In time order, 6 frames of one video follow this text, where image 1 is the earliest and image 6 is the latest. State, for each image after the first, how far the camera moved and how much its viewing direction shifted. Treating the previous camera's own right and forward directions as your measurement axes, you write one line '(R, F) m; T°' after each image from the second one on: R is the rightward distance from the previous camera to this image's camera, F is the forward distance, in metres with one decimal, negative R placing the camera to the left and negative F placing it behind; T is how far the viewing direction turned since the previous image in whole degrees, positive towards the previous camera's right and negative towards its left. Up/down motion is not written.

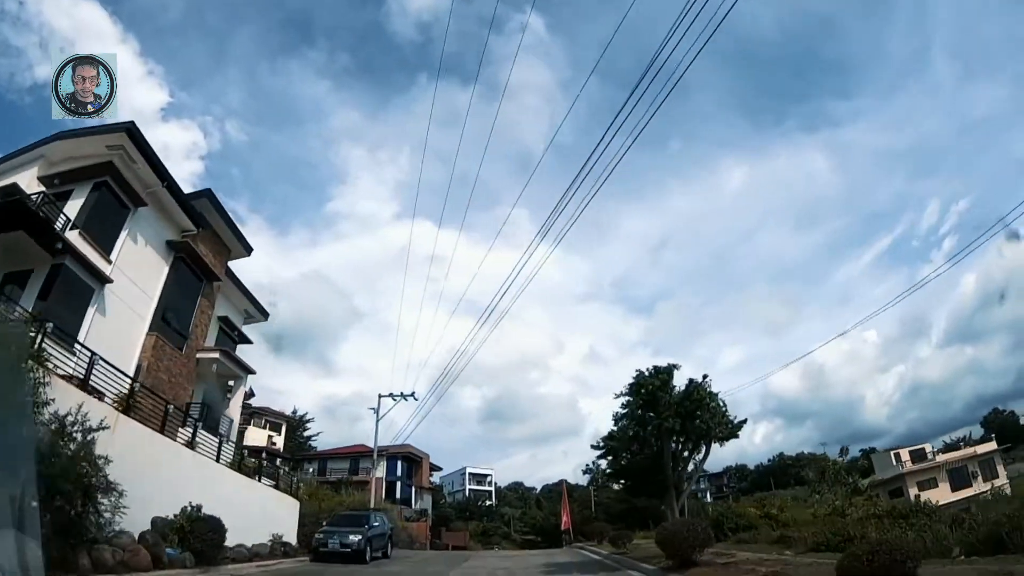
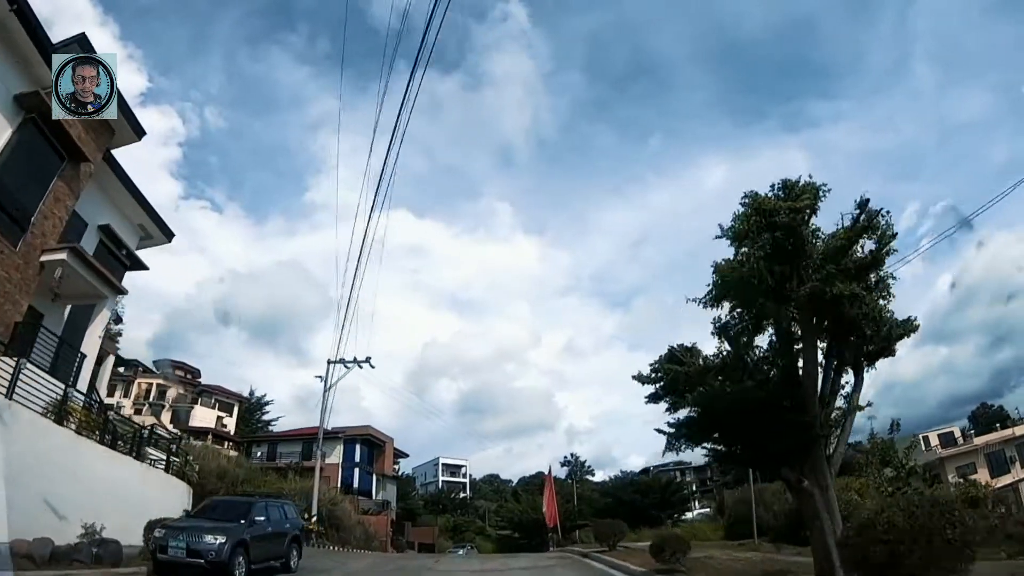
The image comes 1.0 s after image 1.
(0.0, +7.5) m; +2°
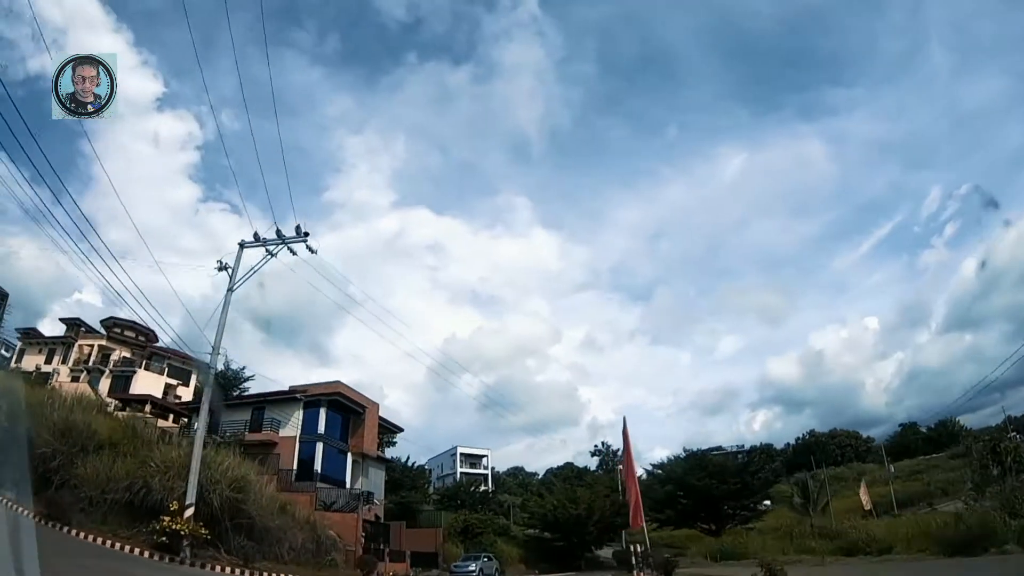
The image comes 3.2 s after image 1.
(-0.6, +15.5) m; -2°
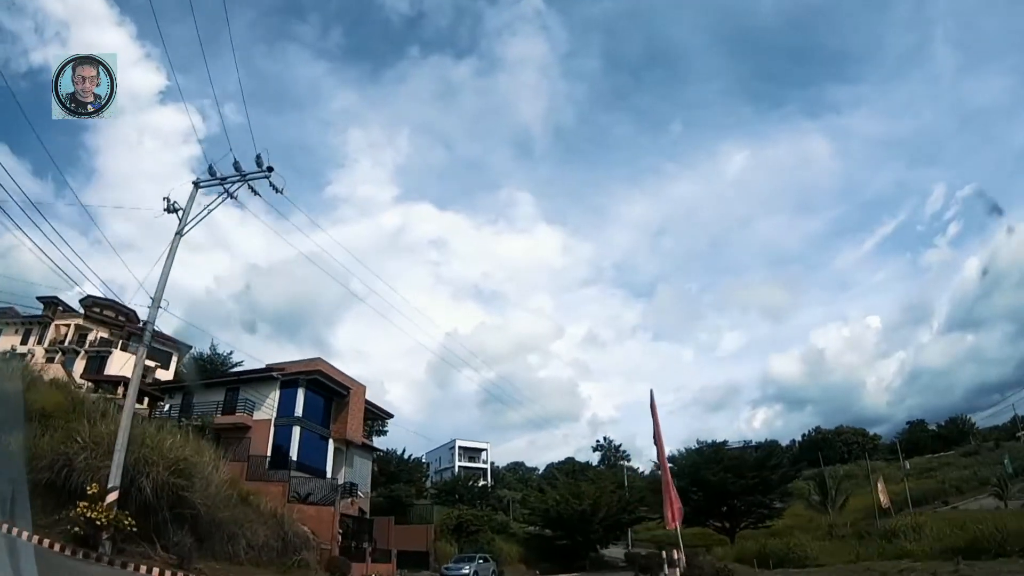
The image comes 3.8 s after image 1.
(0.0, +3.7) m; 0°
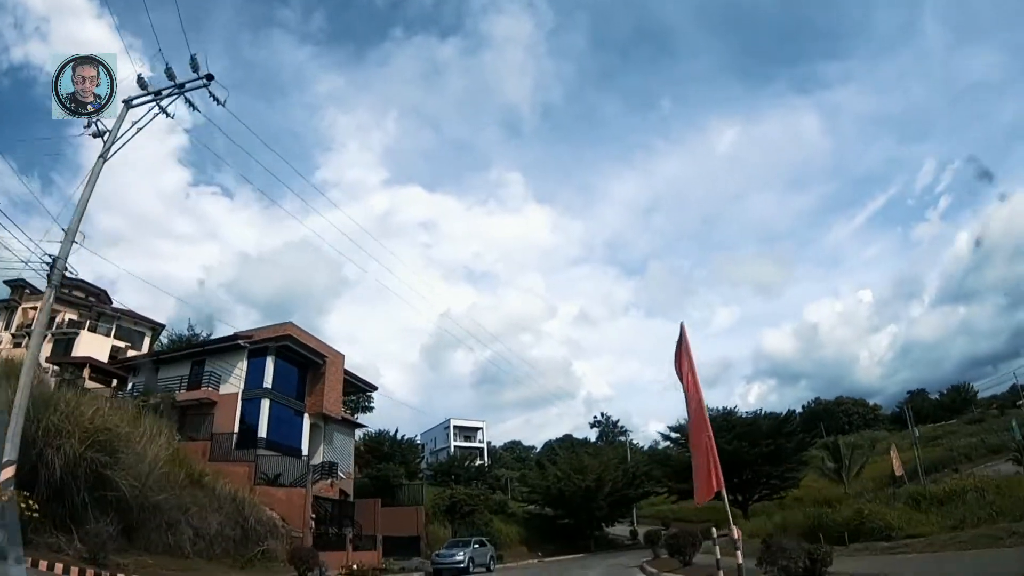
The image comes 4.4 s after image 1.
(-0.1, +3.5) m; +1°
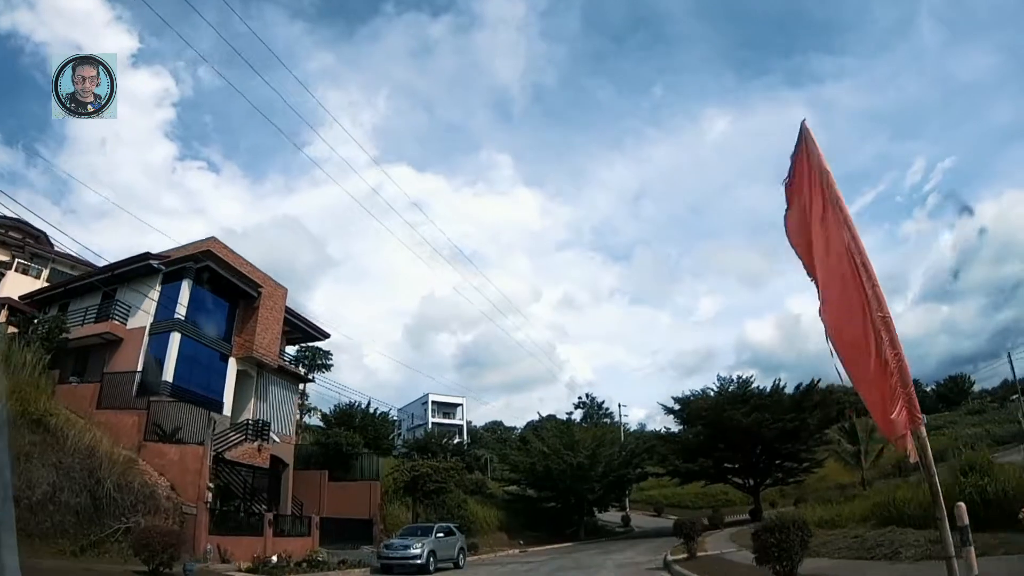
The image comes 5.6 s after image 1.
(0.0, +6.2) m; +1°
